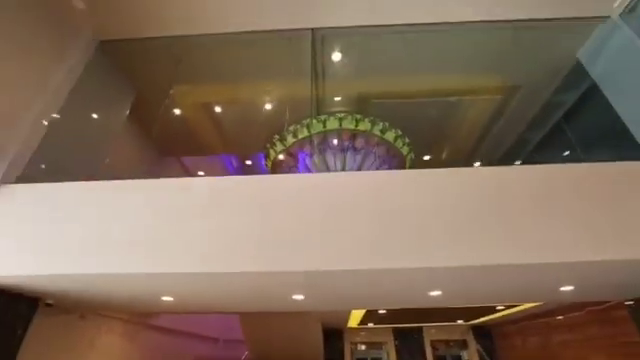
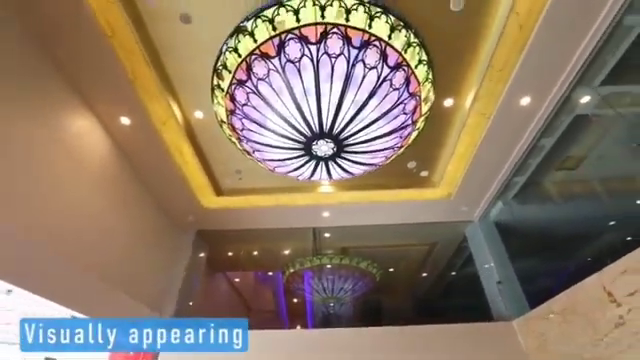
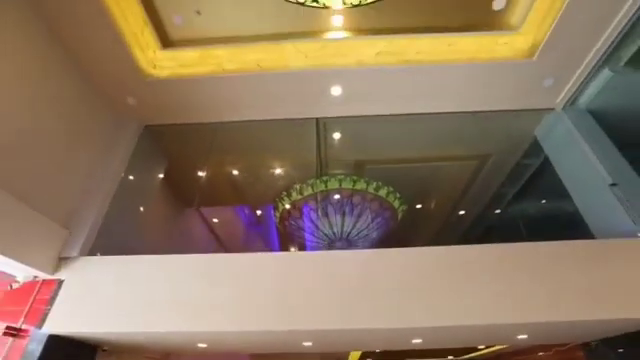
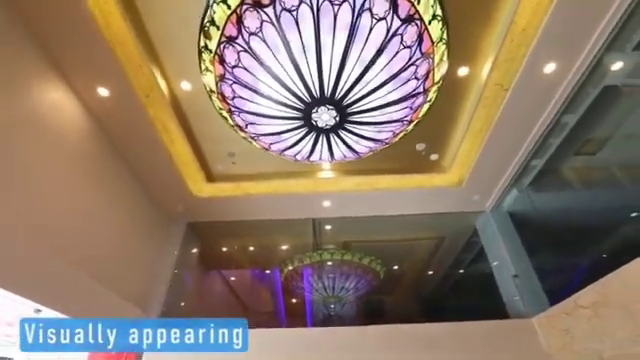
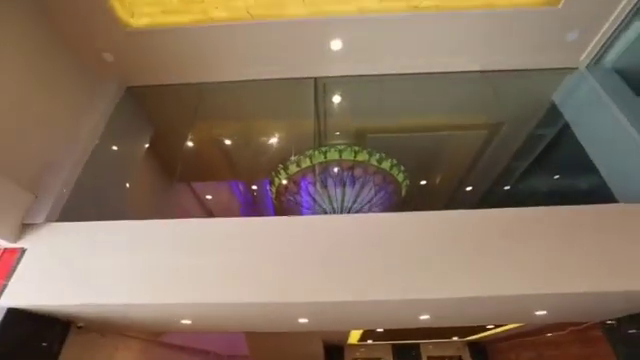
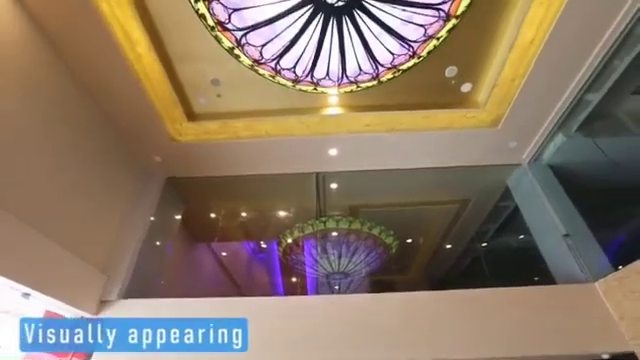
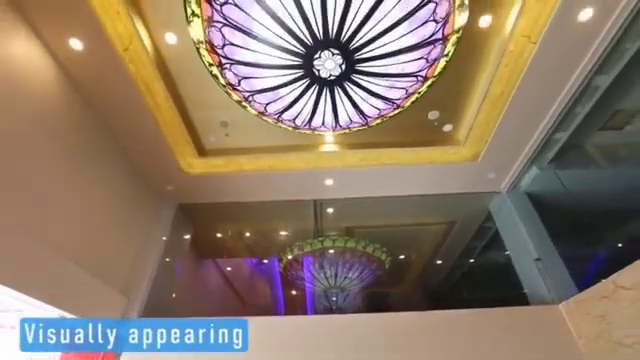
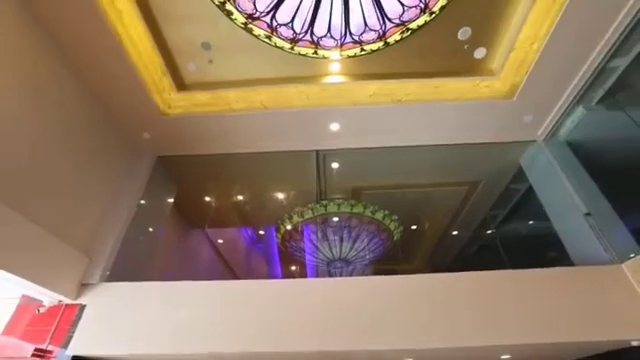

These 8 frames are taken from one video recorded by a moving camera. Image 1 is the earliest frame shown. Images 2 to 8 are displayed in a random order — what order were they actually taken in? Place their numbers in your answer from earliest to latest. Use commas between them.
5, 3, 8, 6, 7, 4, 2
